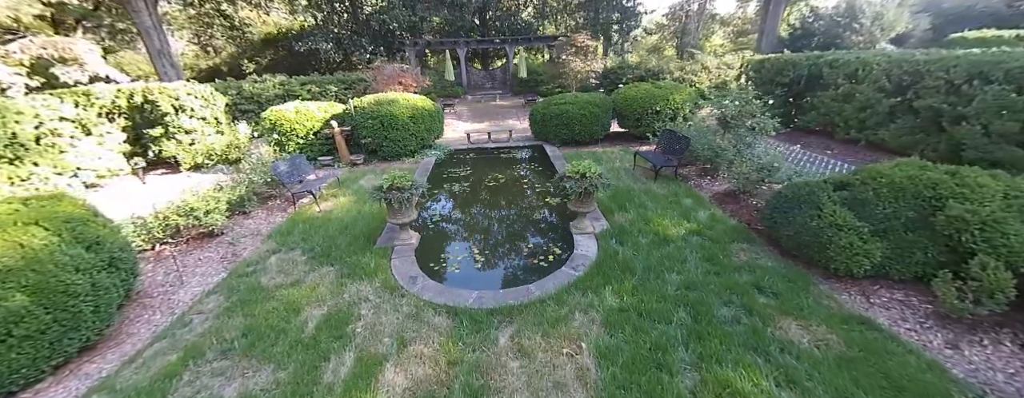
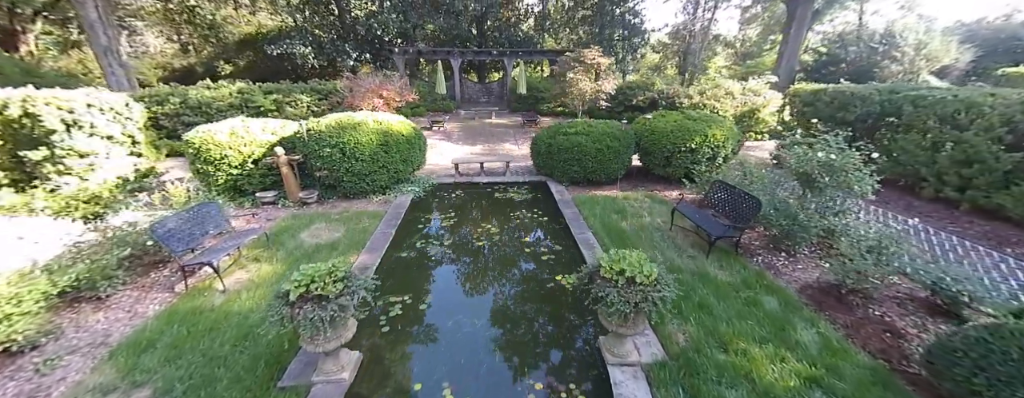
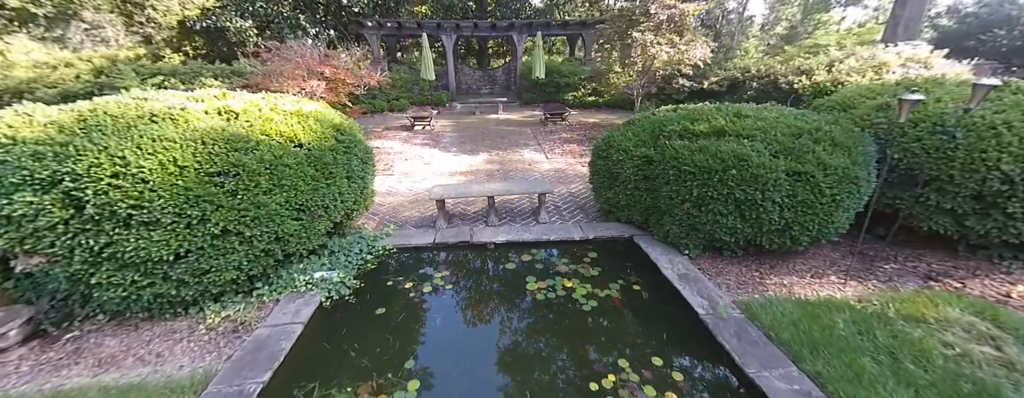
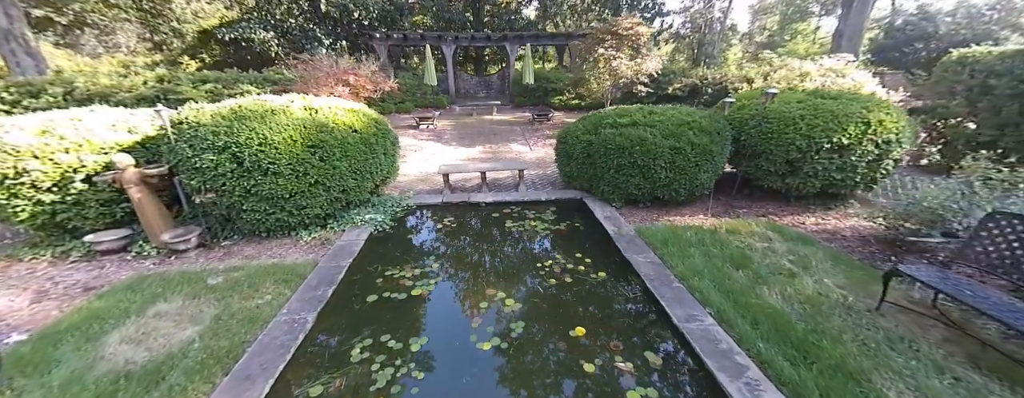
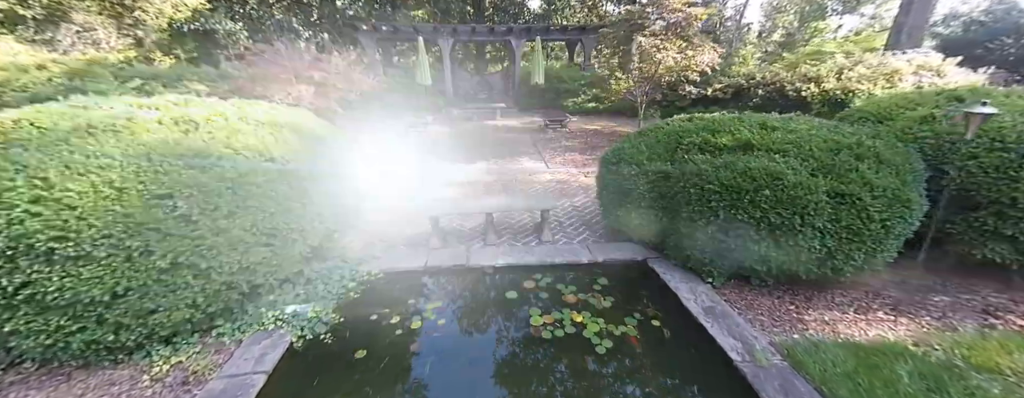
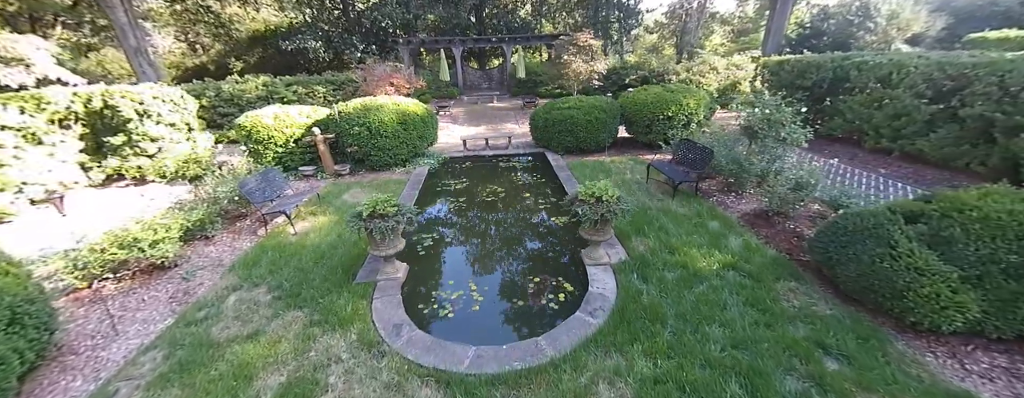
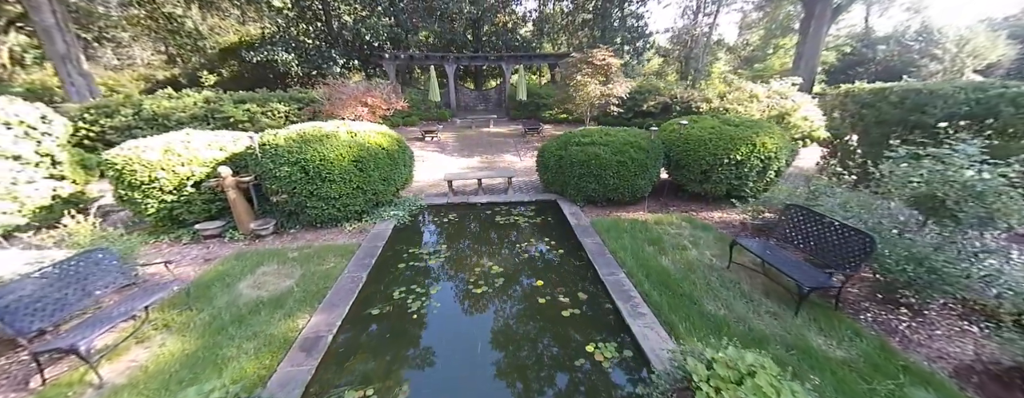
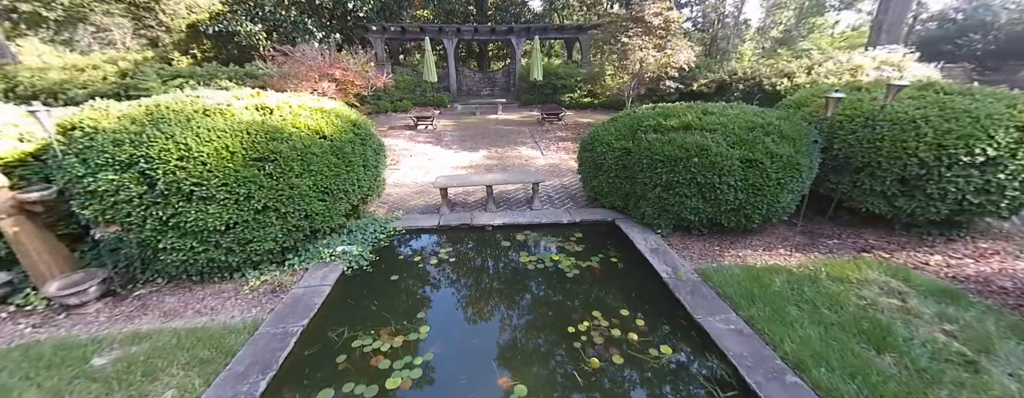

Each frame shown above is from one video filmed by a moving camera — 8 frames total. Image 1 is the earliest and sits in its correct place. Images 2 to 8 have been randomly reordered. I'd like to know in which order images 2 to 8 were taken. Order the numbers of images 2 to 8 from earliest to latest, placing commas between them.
6, 2, 7, 4, 8, 3, 5
